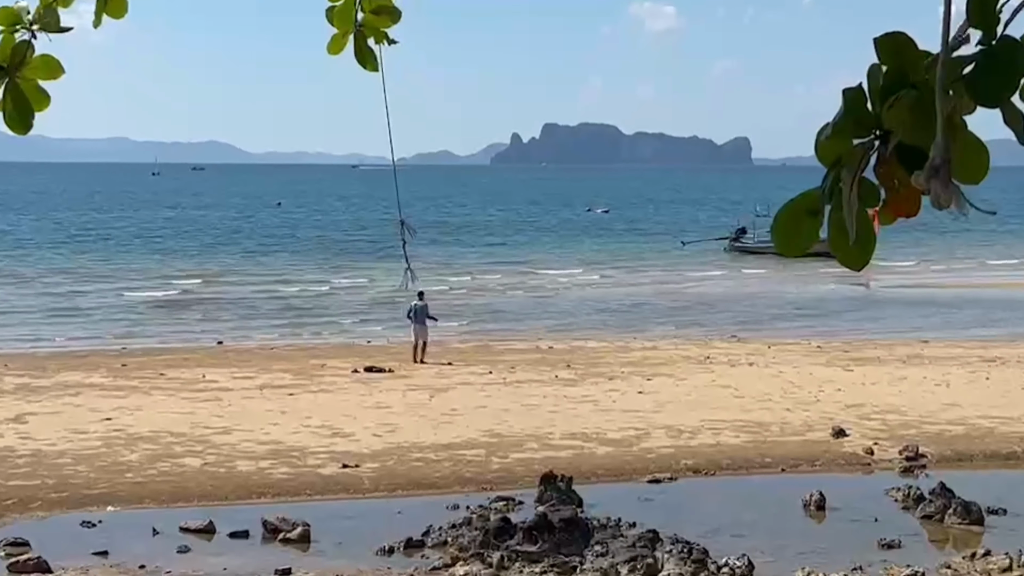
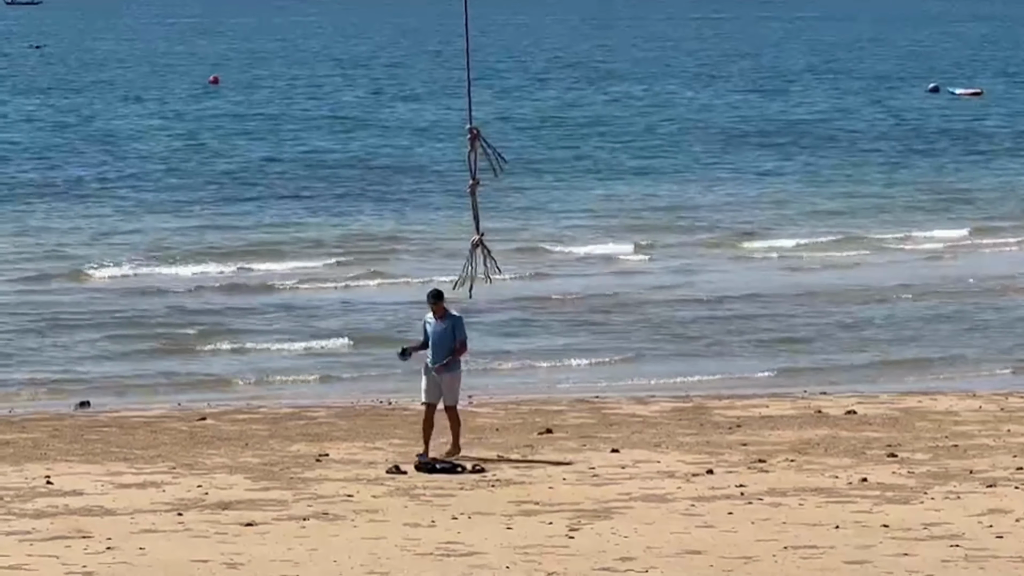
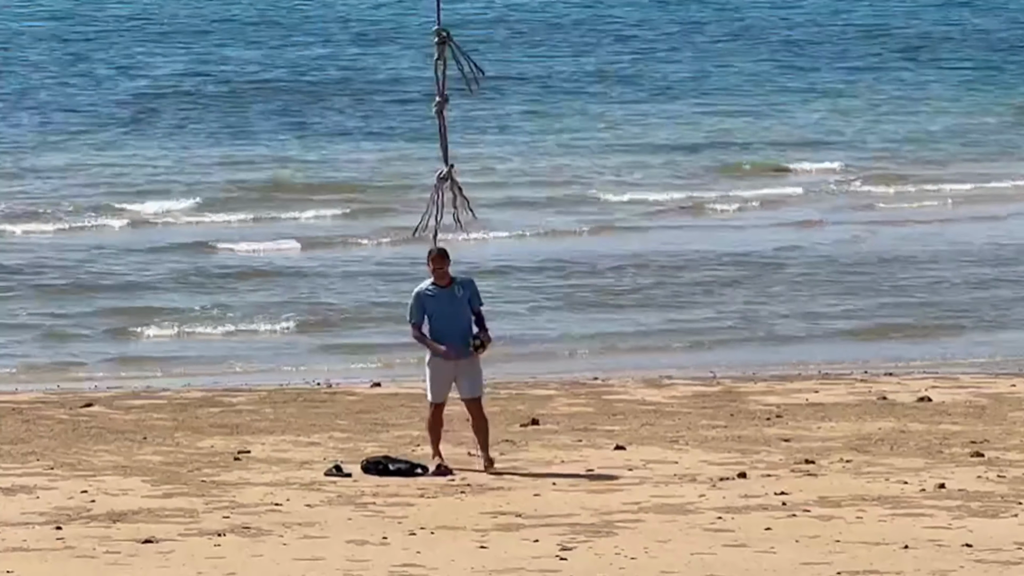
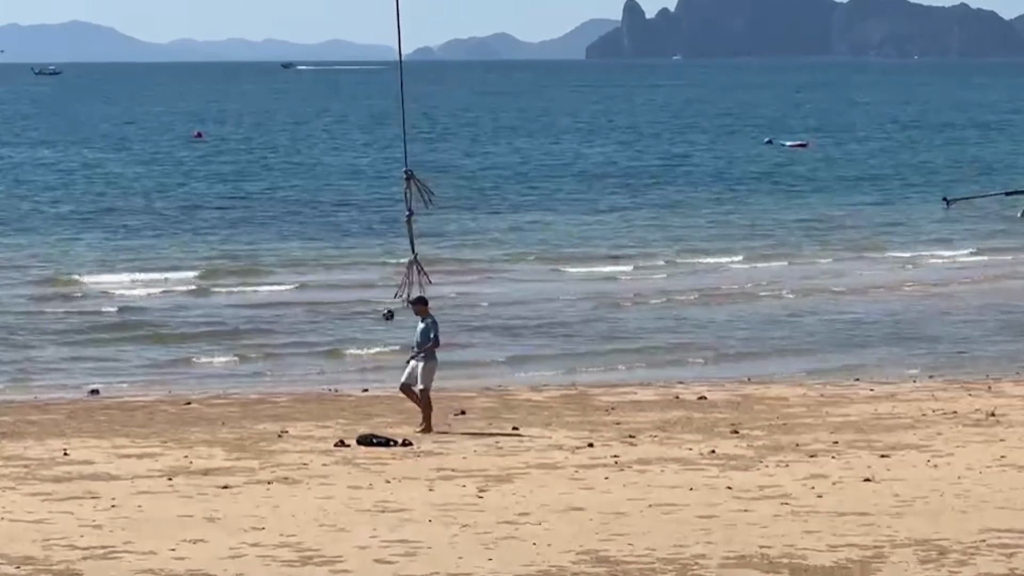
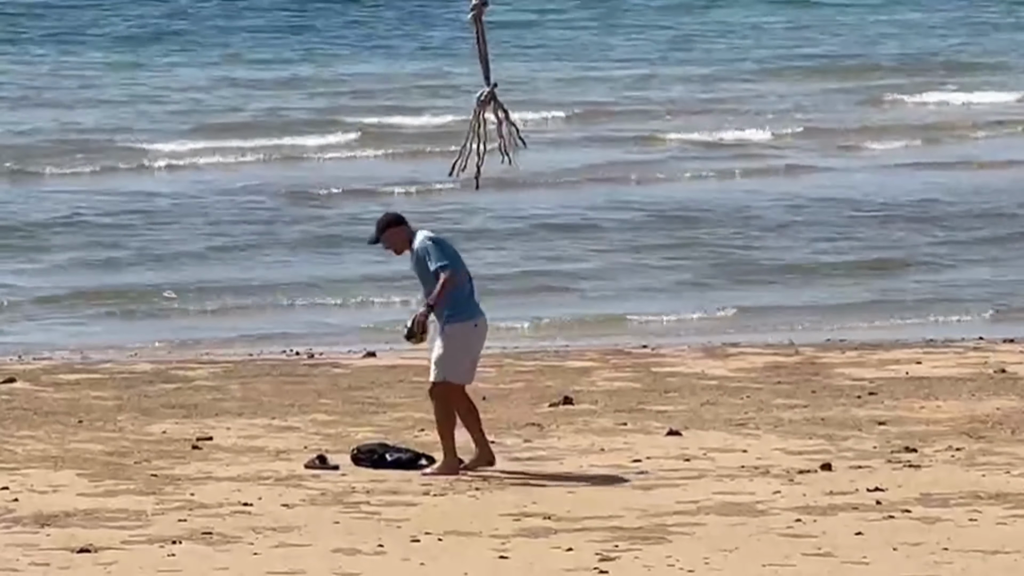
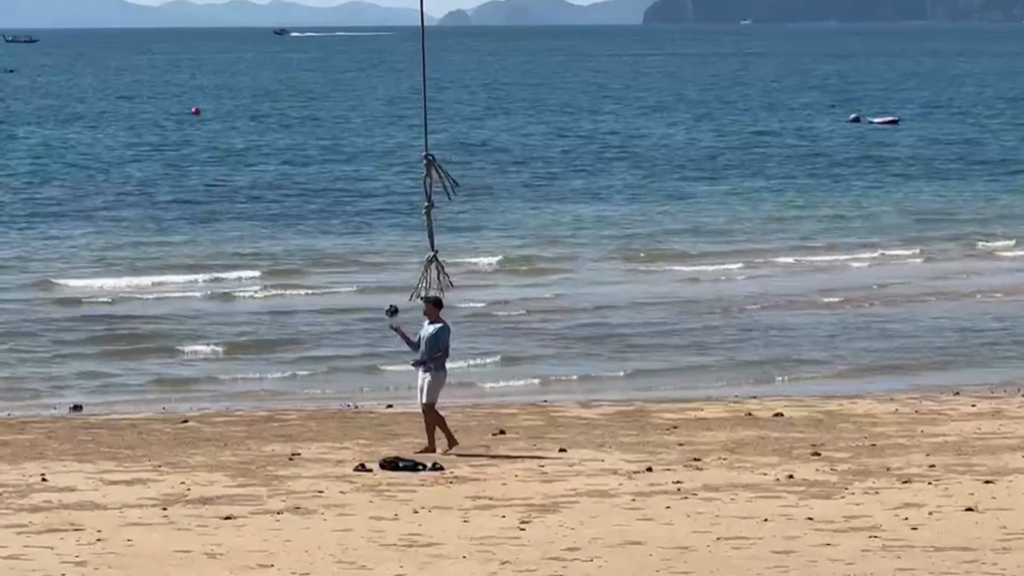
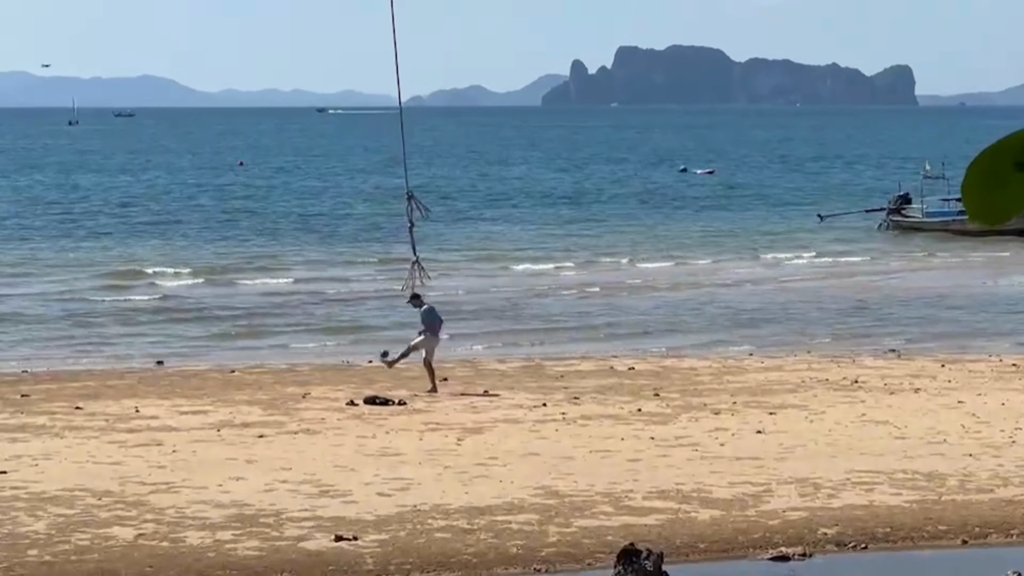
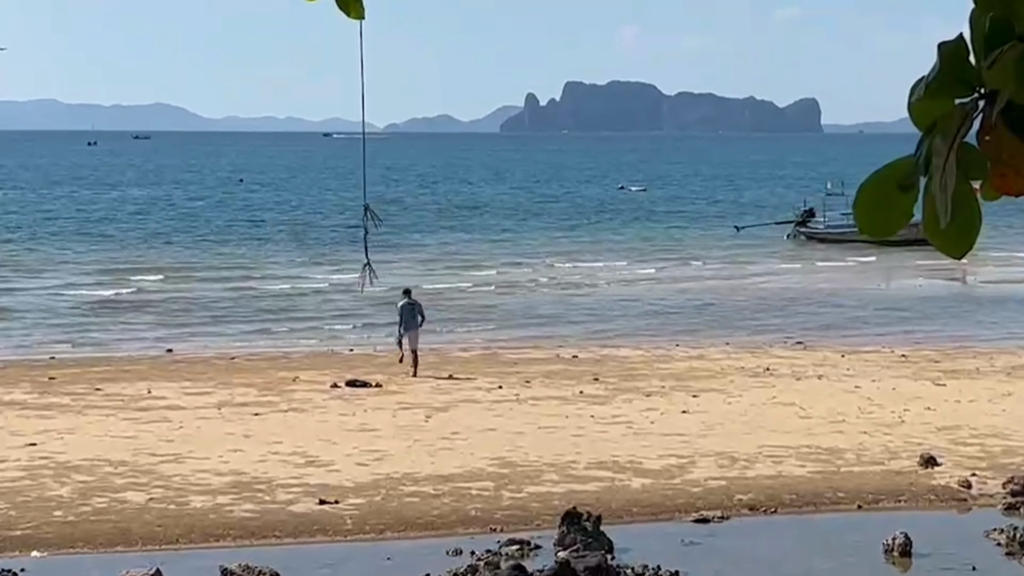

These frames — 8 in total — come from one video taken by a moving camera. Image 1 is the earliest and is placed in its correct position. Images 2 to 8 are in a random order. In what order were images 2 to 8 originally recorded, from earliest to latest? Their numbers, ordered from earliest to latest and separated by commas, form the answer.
8, 7, 4, 6, 2, 3, 5
